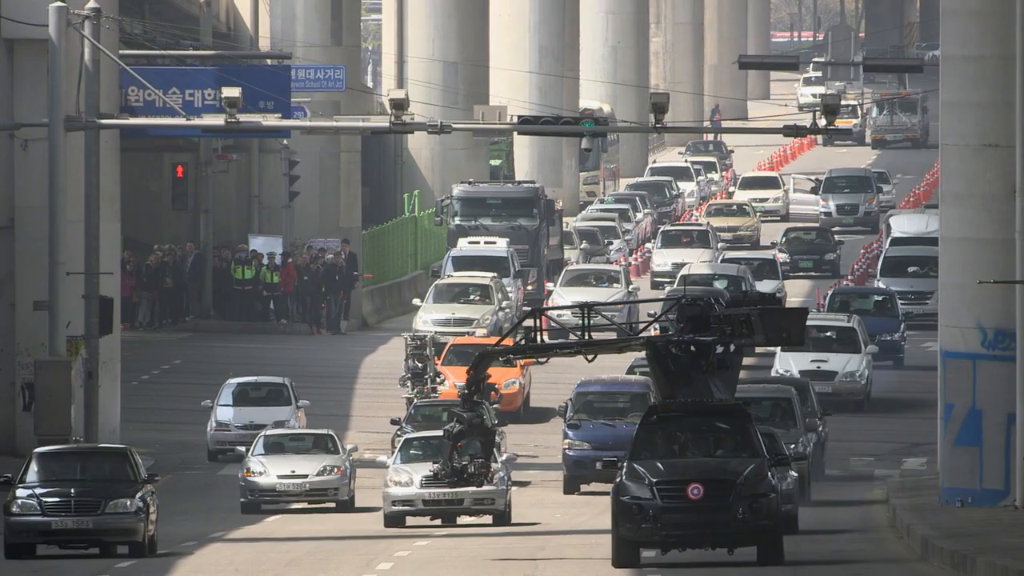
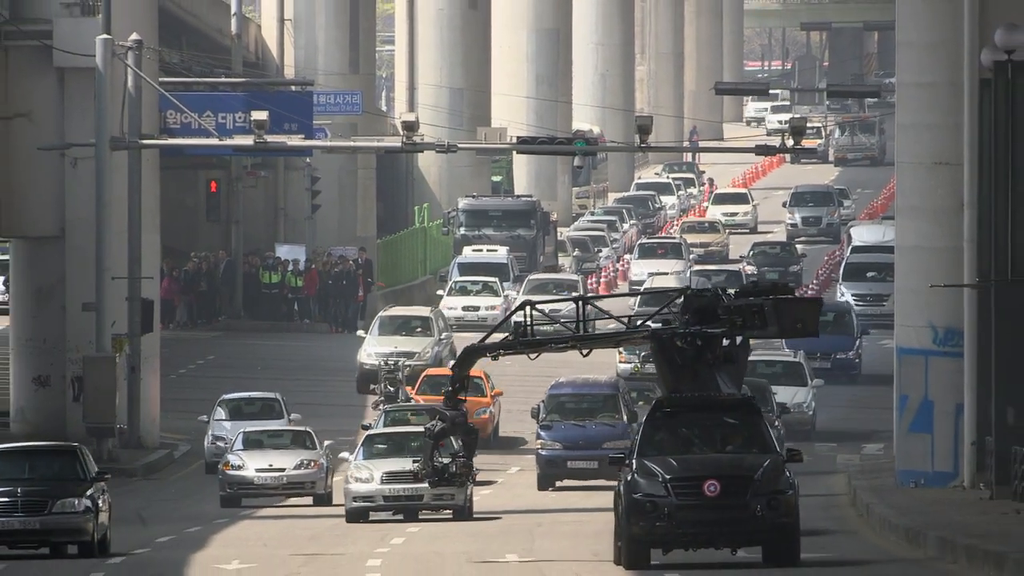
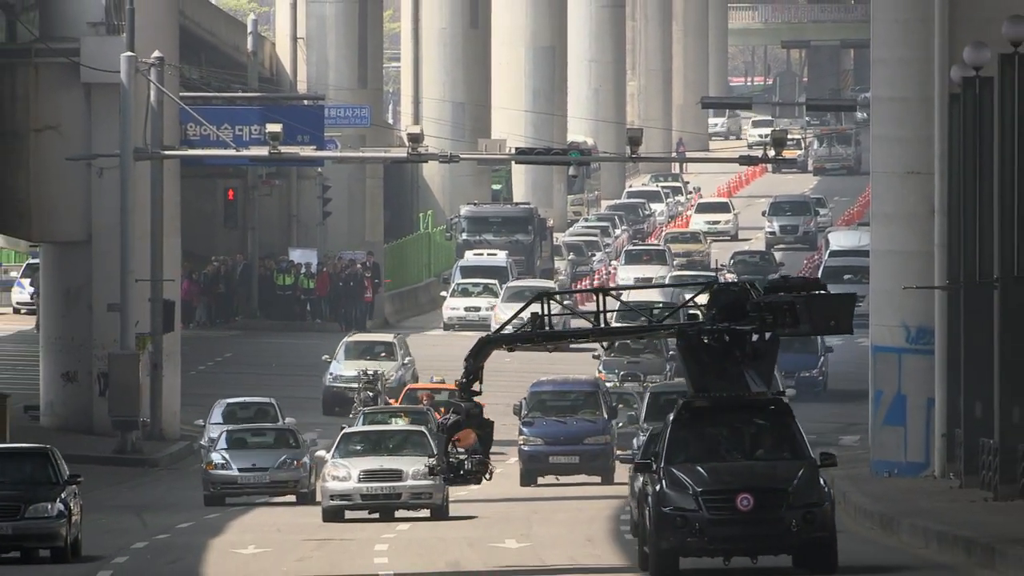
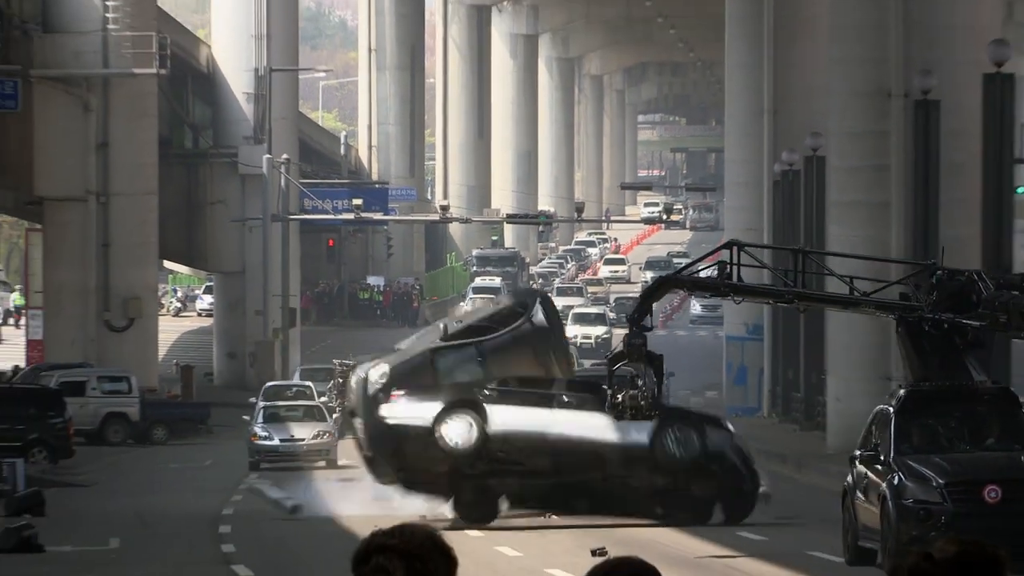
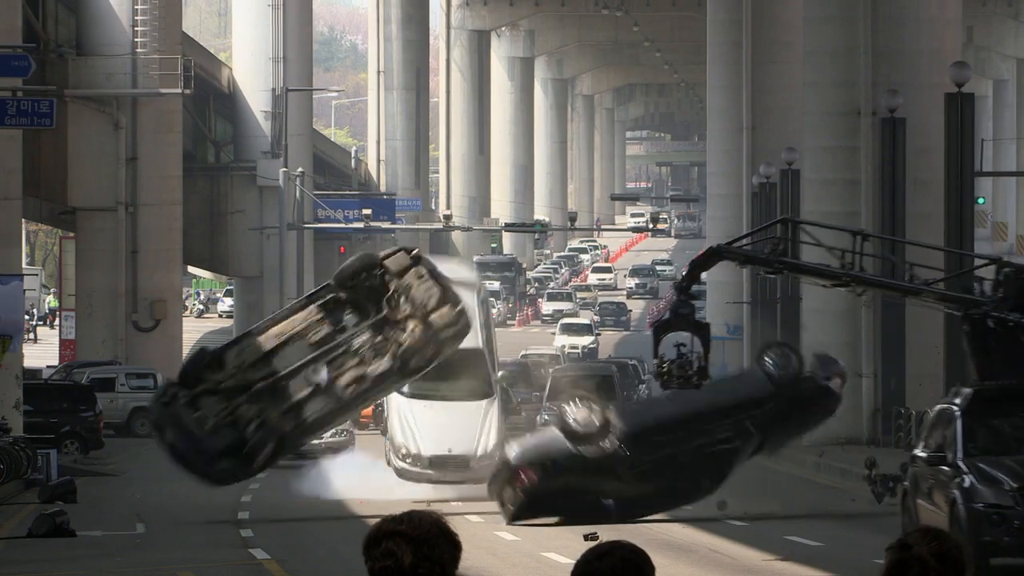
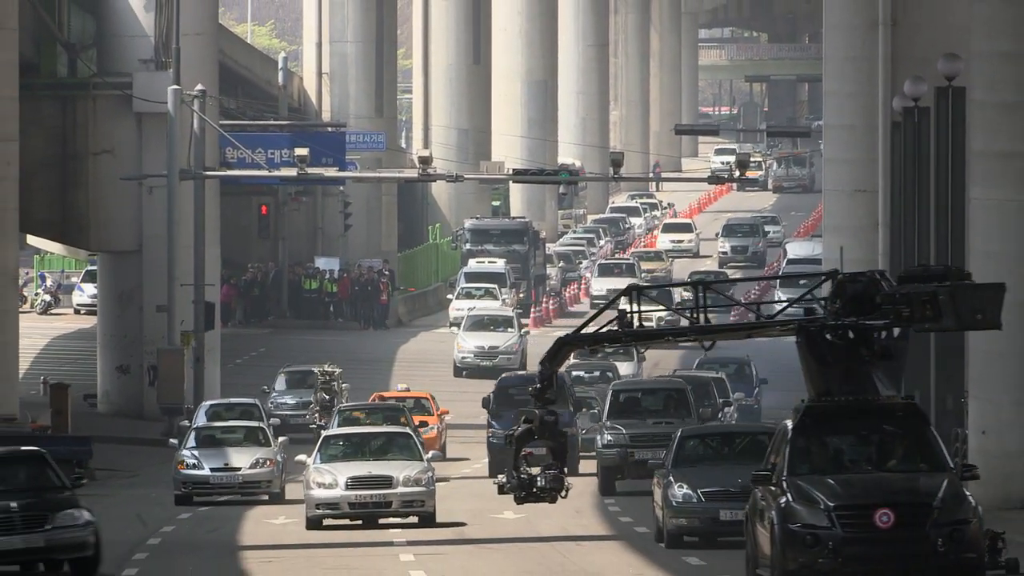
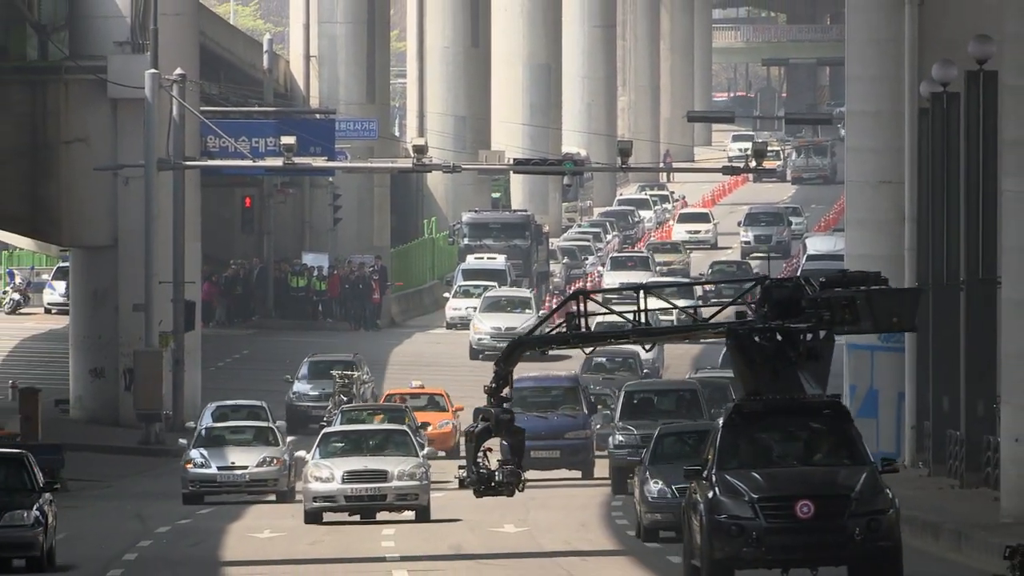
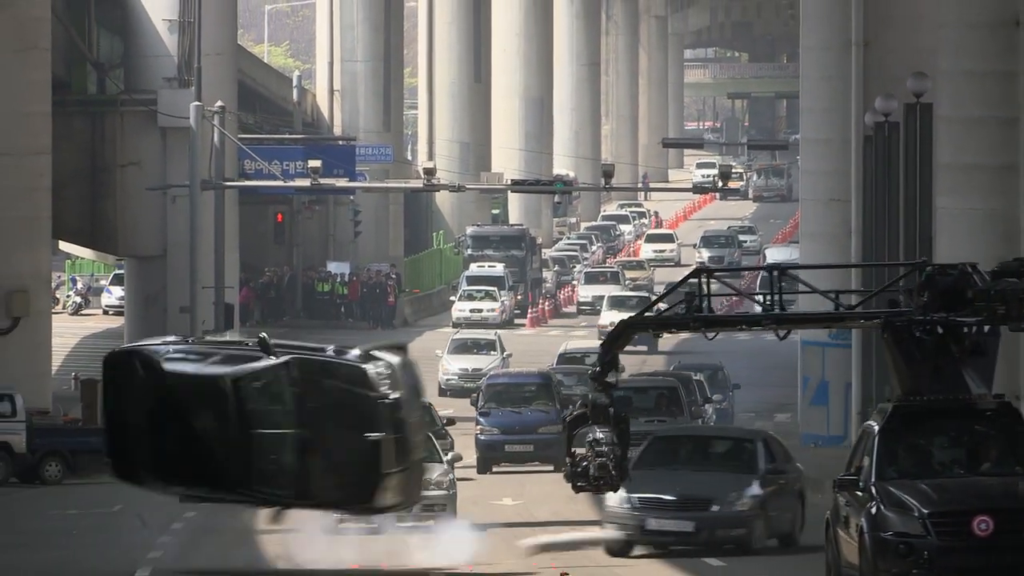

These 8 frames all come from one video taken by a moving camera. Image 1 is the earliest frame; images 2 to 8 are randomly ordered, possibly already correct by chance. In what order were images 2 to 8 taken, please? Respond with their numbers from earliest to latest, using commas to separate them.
2, 3, 7, 6, 8, 4, 5
